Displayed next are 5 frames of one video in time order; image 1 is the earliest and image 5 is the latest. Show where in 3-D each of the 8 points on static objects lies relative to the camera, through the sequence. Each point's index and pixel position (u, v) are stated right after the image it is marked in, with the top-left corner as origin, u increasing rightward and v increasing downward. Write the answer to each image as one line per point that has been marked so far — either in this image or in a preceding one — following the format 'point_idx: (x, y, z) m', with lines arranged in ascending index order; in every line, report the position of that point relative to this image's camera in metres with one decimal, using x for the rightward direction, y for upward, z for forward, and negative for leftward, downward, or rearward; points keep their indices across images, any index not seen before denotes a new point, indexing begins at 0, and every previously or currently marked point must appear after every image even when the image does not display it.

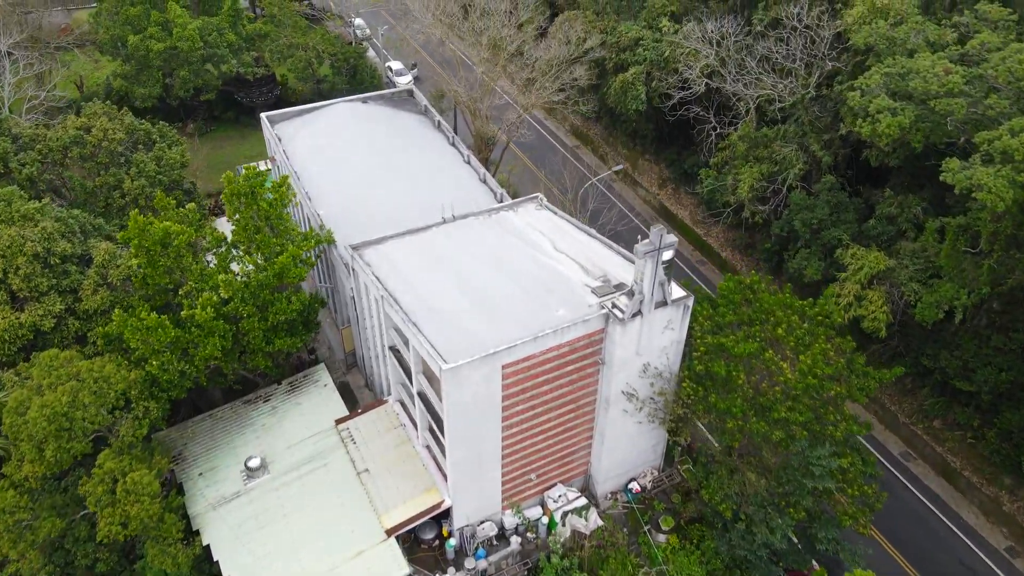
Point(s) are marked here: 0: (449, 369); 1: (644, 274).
0: (-1.5, -1.9, +17.7) m
1: (+3.2, +0.3, +18.5) m
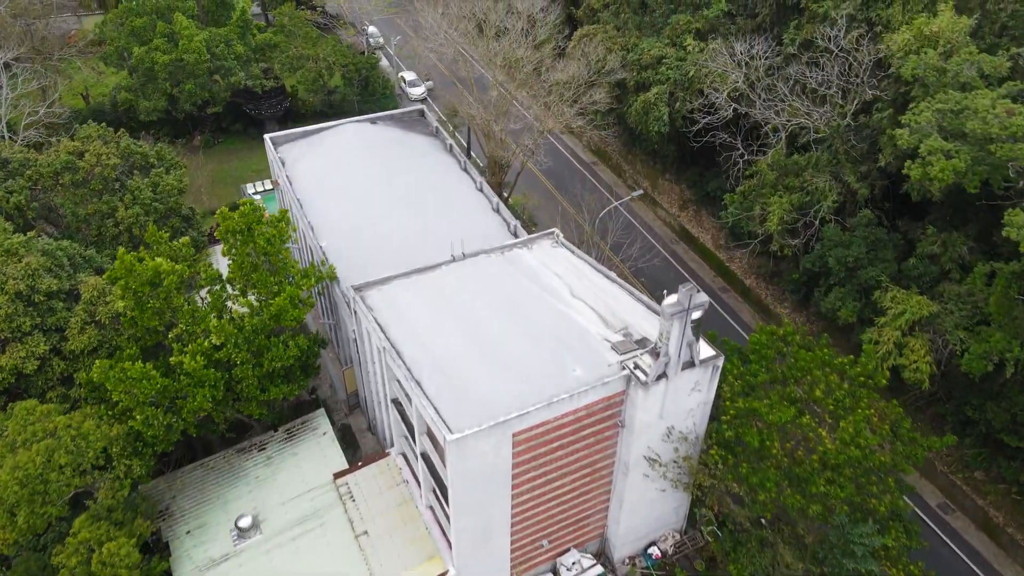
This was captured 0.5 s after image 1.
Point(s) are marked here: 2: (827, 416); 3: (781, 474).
0: (-1.2, -3.2, +16.1) m
1: (+3.5, -1.1, +16.8) m
2: (+7.8, -3.1, +18.7) m
3: (+6.4, -4.4, +18.0) m
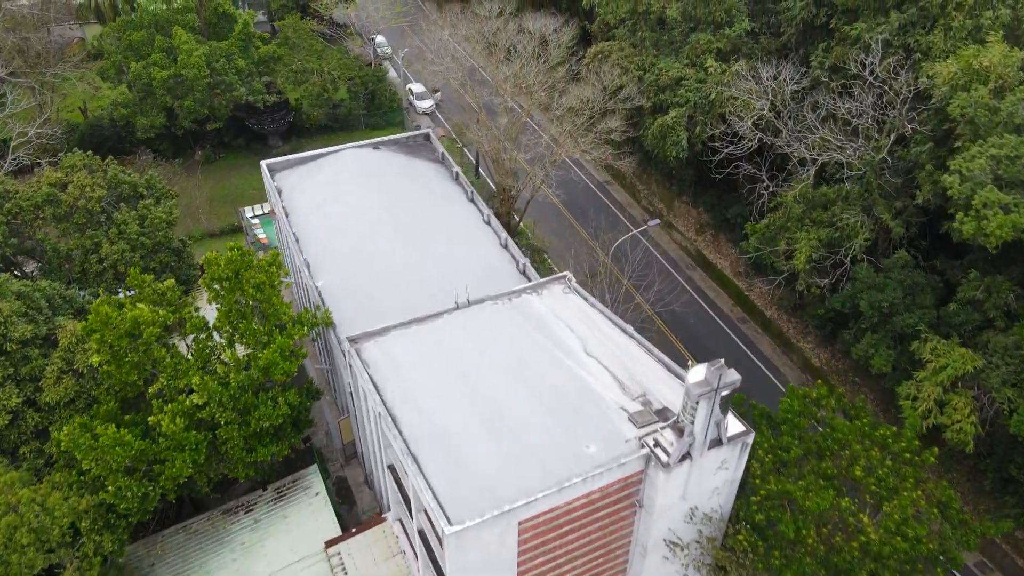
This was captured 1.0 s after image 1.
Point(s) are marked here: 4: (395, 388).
0: (-1.1, -4.7, +14.3) m
1: (+3.7, -2.5, +15.0) m
2: (+7.9, -4.7, +16.9) m
3: (+6.5, -5.9, +16.2) m
4: (-2.9, -2.5, +18.8) m
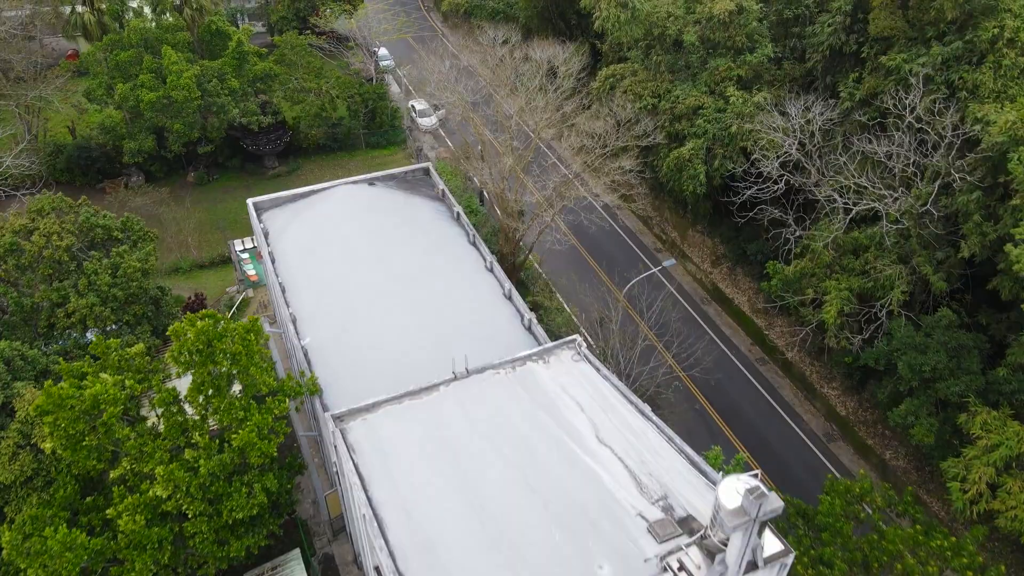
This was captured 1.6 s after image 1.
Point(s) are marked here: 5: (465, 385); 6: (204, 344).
0: (-1.1, -6.4, +12.2) m
1: (+3.7, -4.3, +12.8) m
2: (+8.0, -6.5, +14.6) m
3: (+6.6, -7.7, +14.0) m
4: (-2.8, -4.3, +16.7) m
5: (-1.2, -2.4, +19.5) m
6: (-7.6, -1.4, +18.6) m
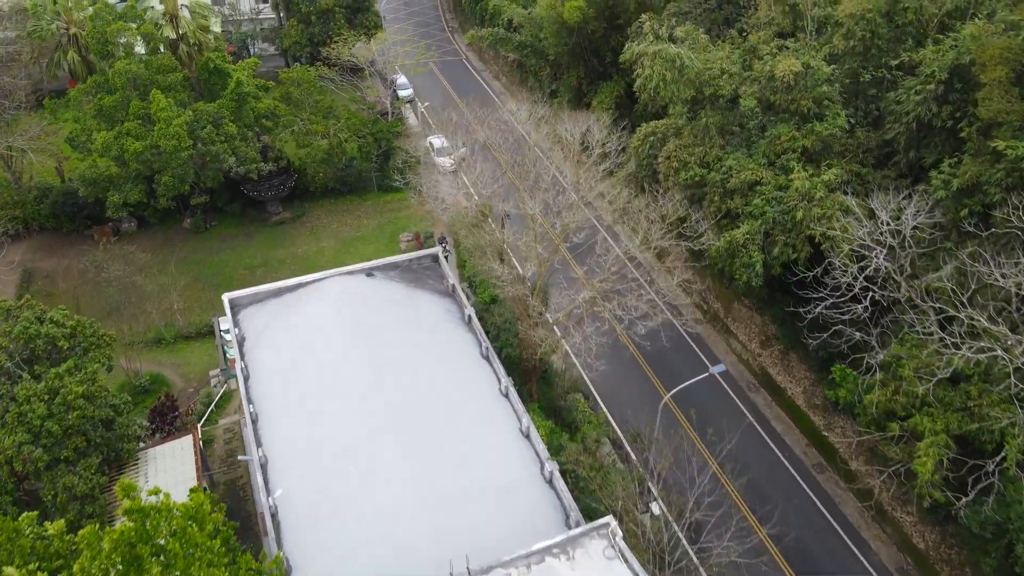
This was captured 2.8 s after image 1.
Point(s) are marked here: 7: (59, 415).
0: (-1.1, -10.1, +7.8) m
1: (+3.7, -8.0, +8.2) m
2: (+8.0, -10.3, +9.9) m
3: (+6.6, -11.5, +9.3) m
4: (-2.7, -7.8, +12.3) m
5: (-1.0, -6.0, +15.1) m
6: (-7.3, -4.8, +14.4) m
7: (-11.8, -3.4, +19.7) m
